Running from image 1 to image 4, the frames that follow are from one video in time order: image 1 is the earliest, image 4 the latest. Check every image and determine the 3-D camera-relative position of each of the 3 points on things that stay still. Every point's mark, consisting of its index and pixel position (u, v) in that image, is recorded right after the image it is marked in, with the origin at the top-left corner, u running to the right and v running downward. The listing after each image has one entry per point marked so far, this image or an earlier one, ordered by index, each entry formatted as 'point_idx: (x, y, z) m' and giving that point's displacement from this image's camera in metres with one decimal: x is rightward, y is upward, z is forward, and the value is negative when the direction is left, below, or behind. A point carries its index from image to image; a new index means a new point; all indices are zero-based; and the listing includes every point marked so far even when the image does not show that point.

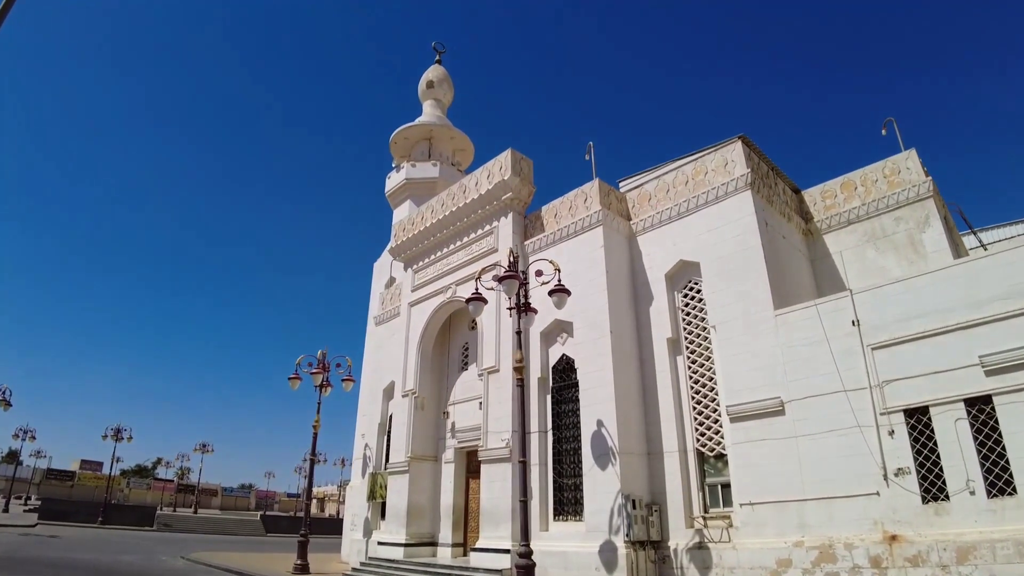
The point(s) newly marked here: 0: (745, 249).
0: (+3.8, +0.6, +9.5) m
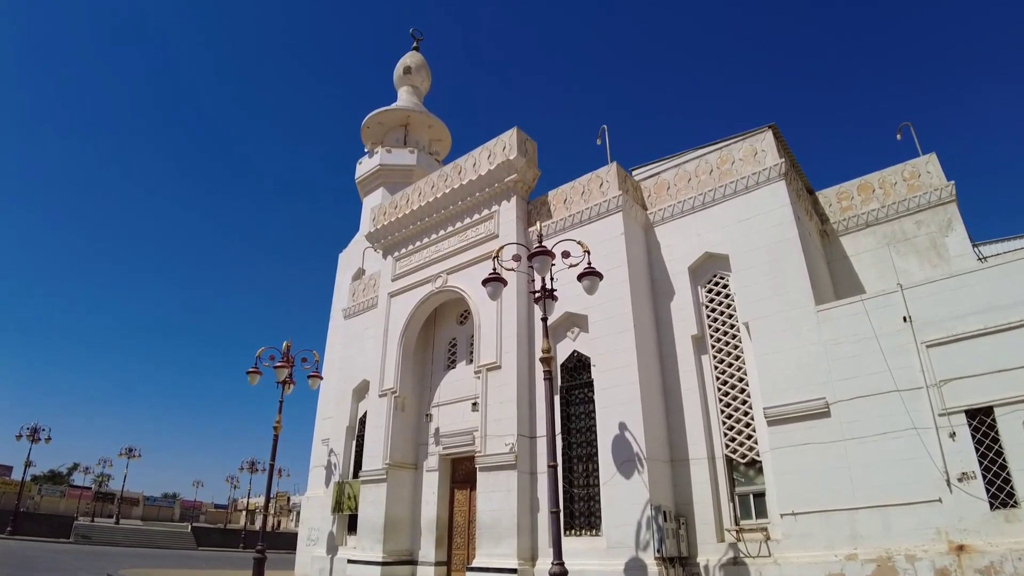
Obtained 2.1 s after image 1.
0: (+4.1, +0.7, +8.9) m
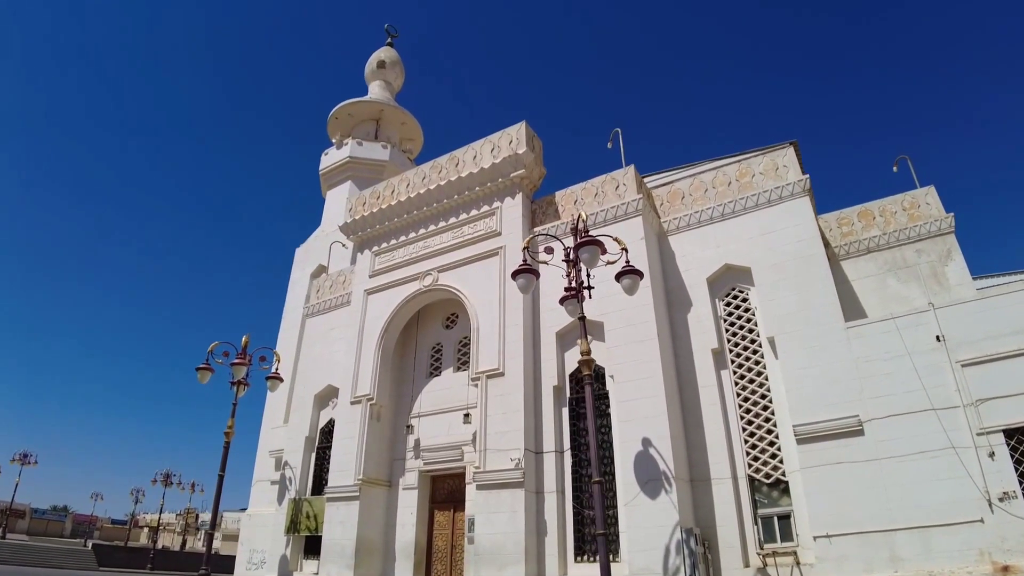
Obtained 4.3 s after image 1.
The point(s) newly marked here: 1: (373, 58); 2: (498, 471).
0: (+4.4, +0.5, +8.7) m
1: (-4.4, +7.3, +18.7) m
2: (-0.2, -2.6, +8.5) m
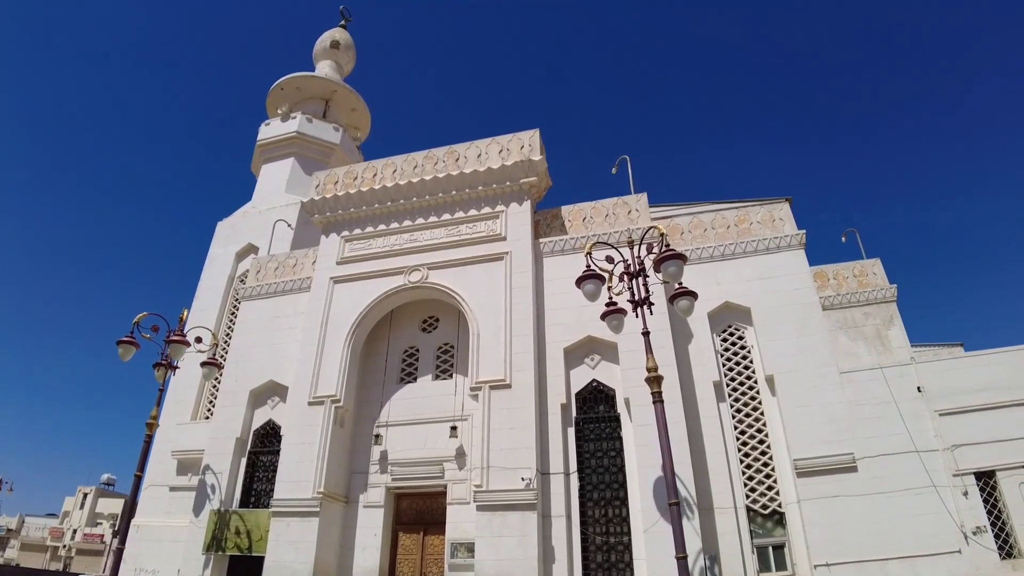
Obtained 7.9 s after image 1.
0: (+4.6, -0.2, +9.3) m
1: (-5.5, +7.4, +17.3) m
2: (-0.1, -2.7, +7.8) m
